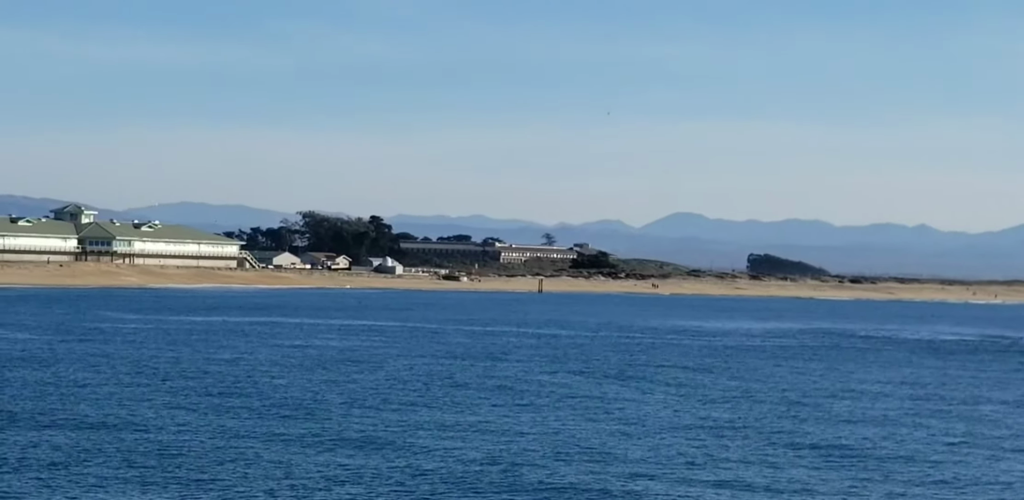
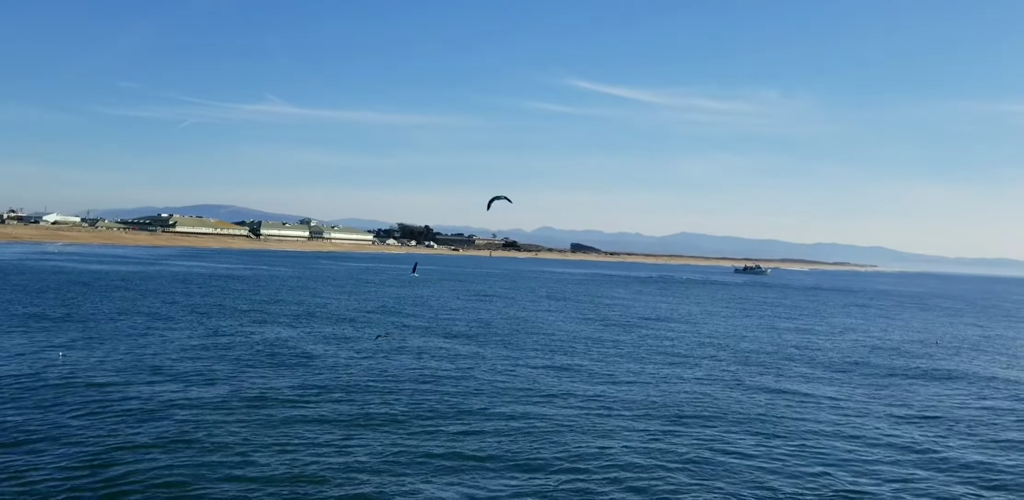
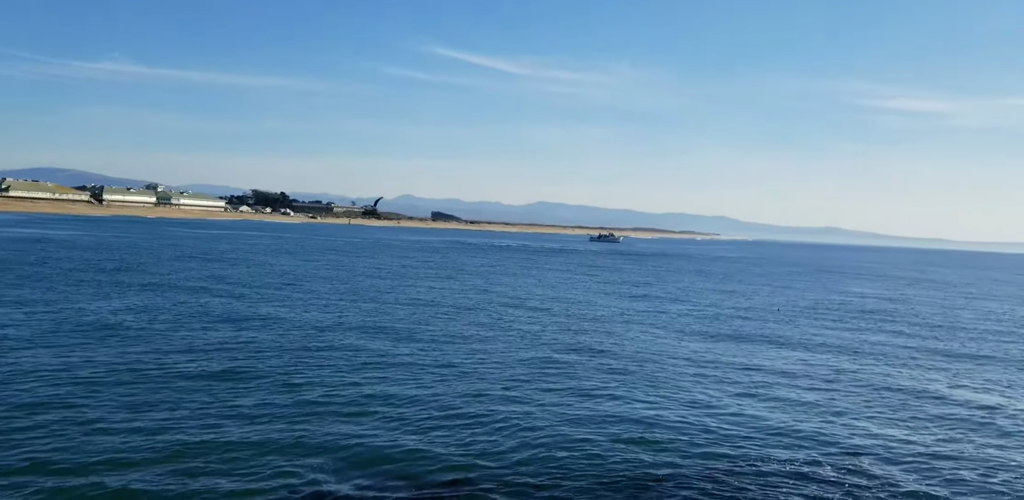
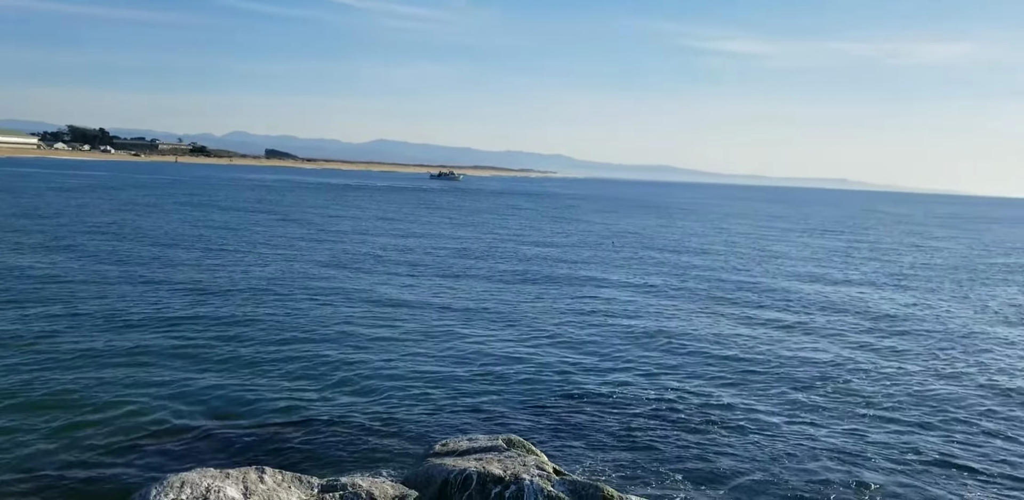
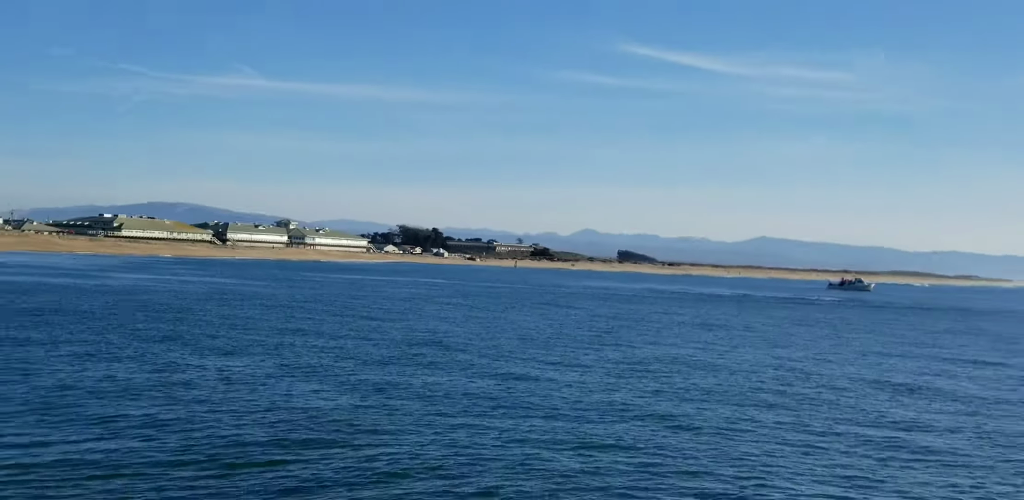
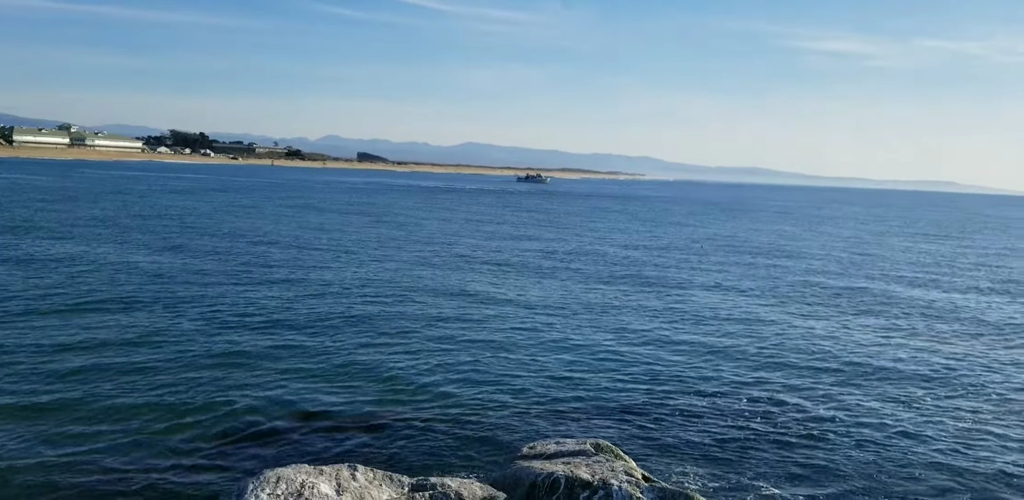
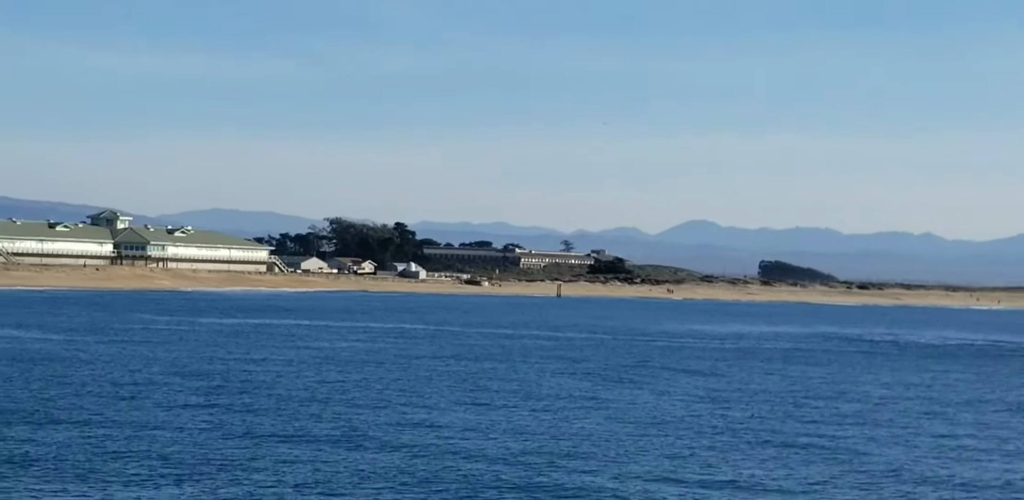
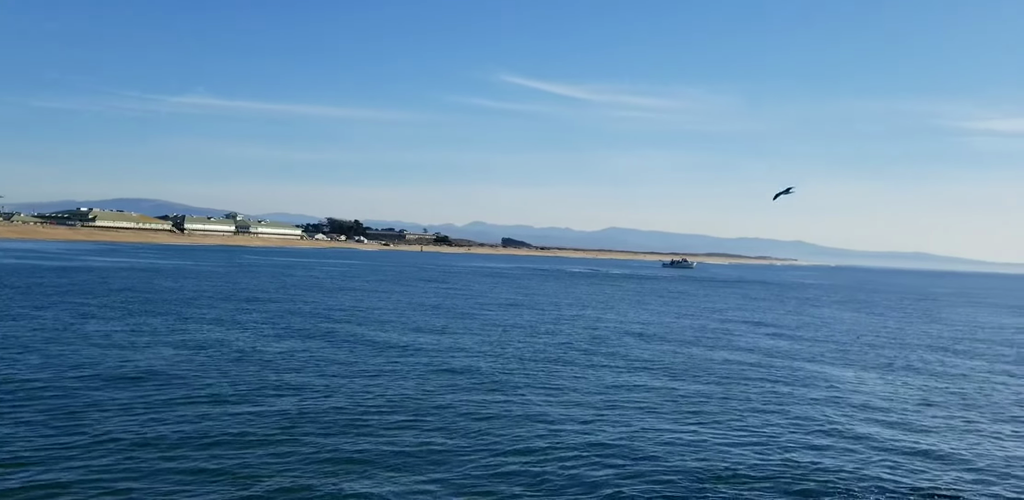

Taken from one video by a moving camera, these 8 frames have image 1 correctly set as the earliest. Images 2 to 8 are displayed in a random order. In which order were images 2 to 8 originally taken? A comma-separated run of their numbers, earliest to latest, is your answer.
7, 5, 2, 8, 3, 6, 4
